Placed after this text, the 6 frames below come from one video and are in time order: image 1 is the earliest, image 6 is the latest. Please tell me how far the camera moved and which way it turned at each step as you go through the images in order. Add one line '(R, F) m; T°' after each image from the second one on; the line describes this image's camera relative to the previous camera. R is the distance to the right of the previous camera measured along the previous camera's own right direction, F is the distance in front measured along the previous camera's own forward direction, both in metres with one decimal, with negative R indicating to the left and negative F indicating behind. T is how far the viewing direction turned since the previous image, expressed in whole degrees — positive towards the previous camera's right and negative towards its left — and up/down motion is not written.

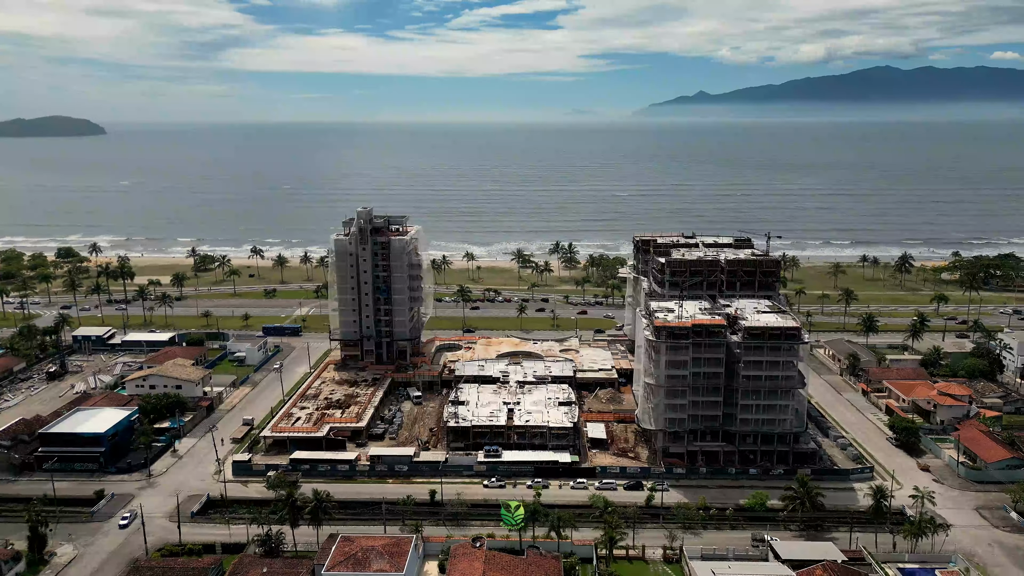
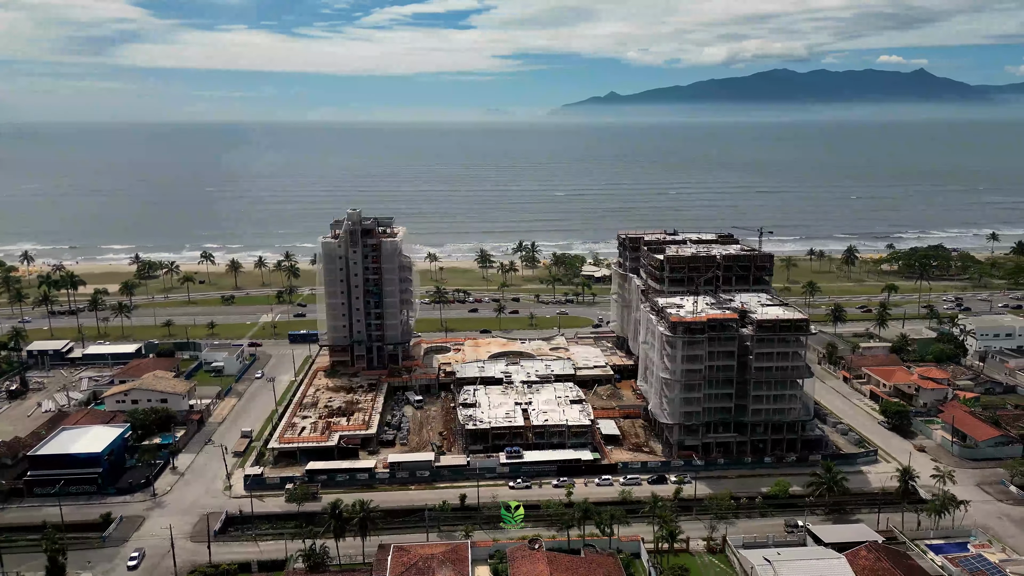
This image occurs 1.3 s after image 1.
(-8.6, +0.7) m; +6°
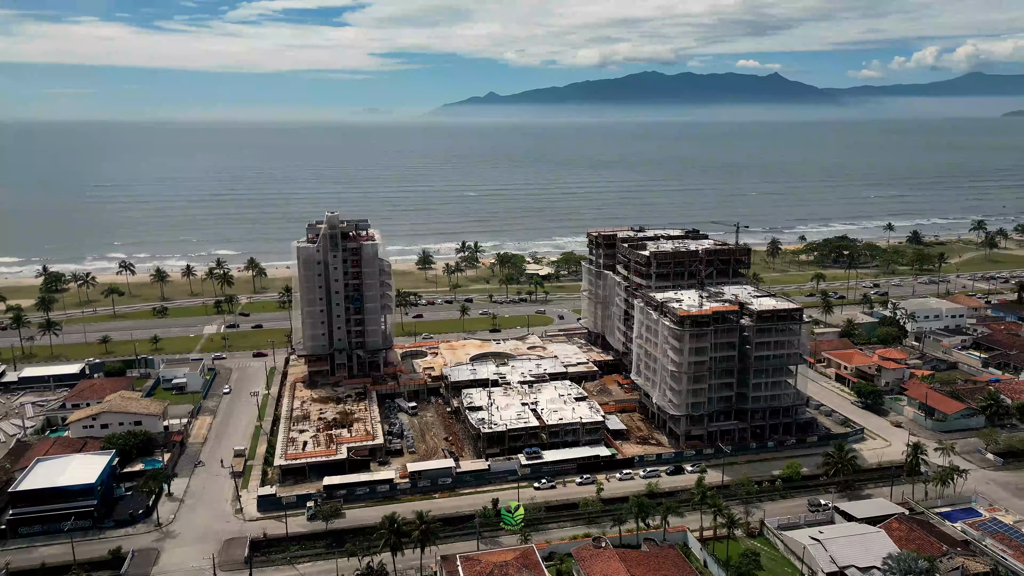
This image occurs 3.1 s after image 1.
(-11.0, +1.3) m; +9°
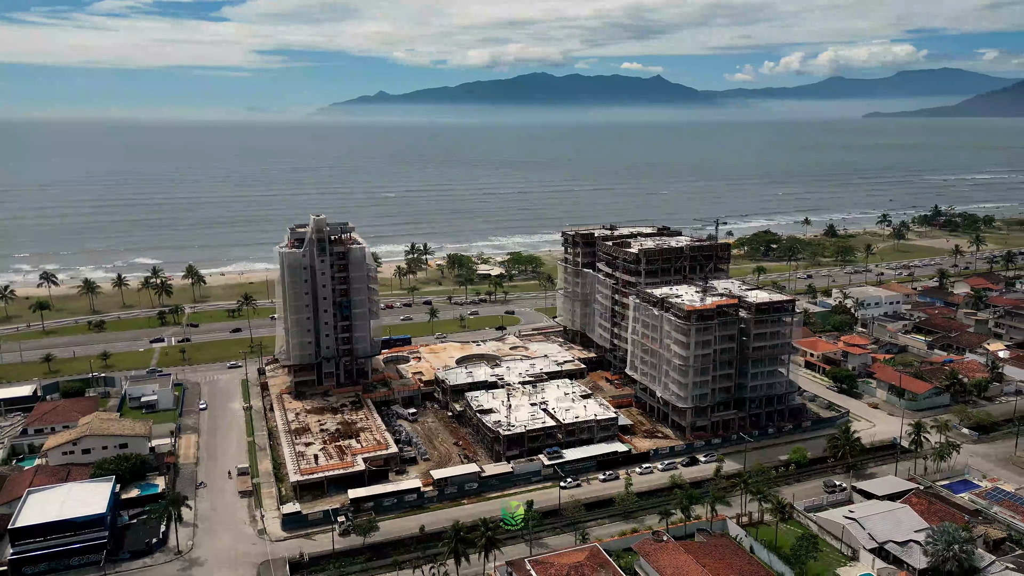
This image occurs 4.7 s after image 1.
(-10.3, +1.1) m; +8°
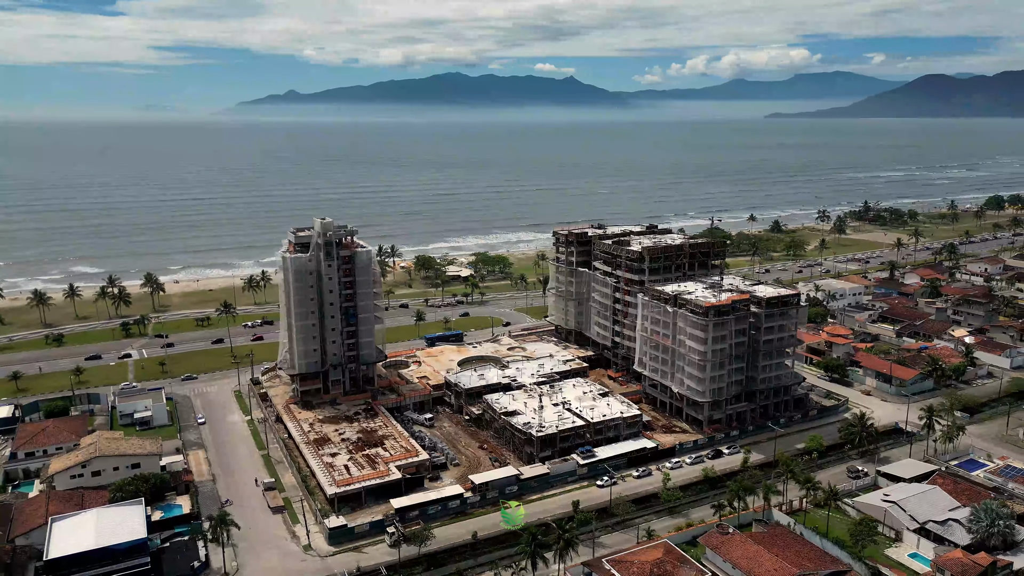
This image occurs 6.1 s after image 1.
(-9.4, +0.8) m; +6°
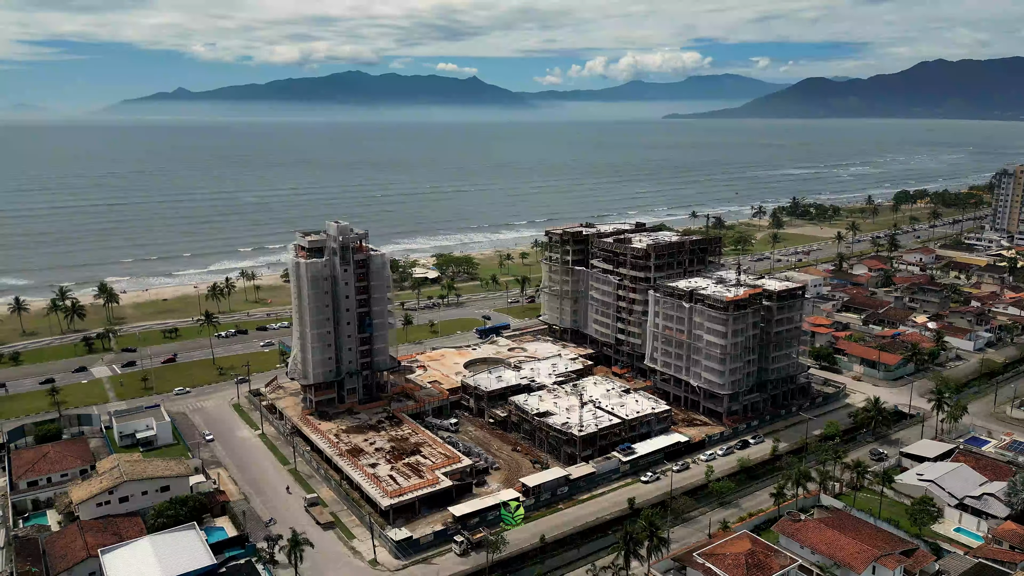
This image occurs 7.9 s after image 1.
(-11.1, +1.0) m; +7°
